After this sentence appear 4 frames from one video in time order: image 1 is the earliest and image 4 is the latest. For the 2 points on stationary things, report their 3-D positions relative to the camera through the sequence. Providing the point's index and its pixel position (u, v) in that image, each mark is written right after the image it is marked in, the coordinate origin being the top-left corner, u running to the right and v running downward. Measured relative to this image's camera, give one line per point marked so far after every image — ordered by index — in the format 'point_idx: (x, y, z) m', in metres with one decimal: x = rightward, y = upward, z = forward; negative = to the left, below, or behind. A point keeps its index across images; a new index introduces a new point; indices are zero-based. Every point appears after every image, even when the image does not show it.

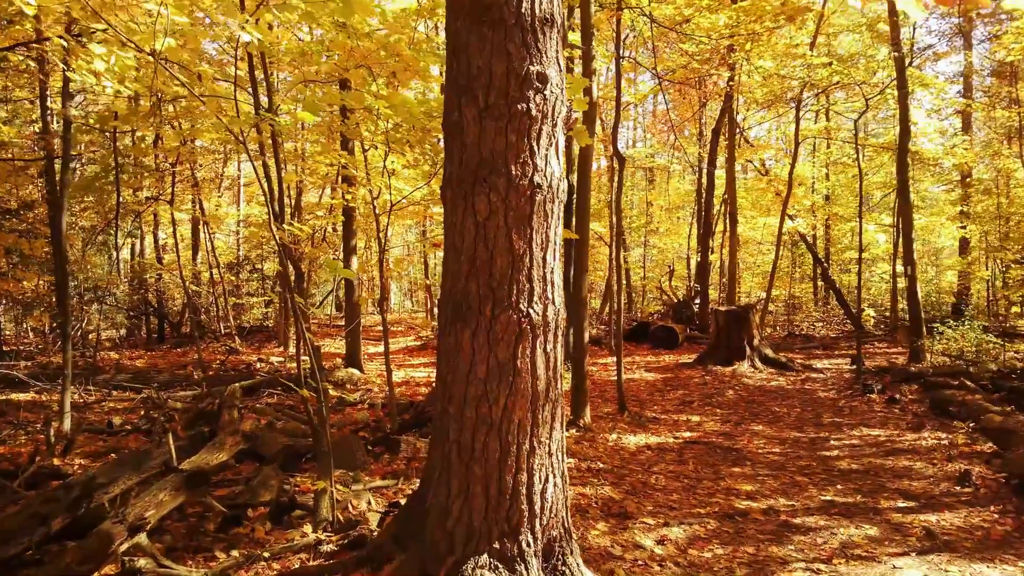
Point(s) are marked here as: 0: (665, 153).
0: (+3.4, +3.0, +18.7) m
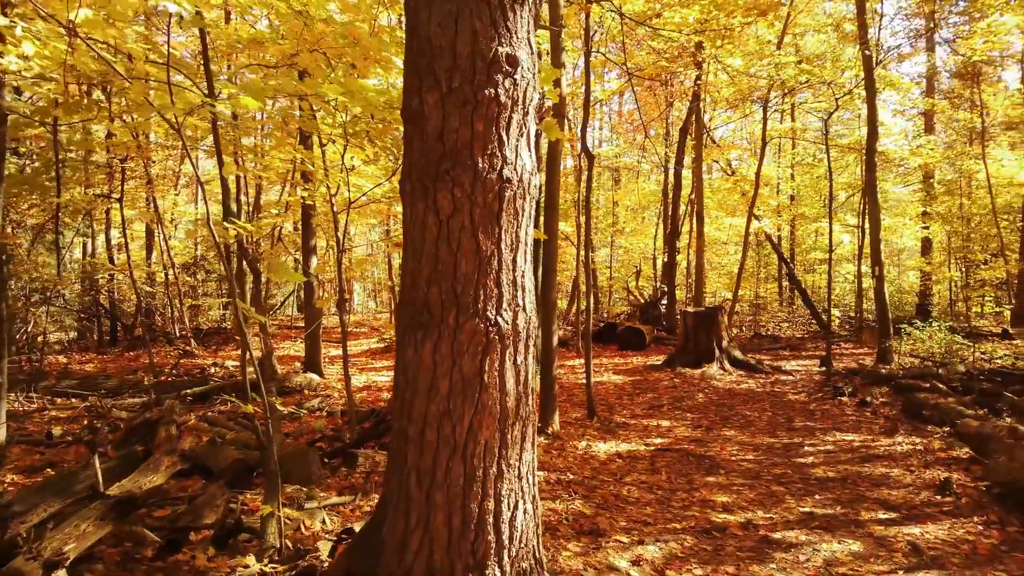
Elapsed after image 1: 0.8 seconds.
0: (+2.6, +2.9, +18.5) m
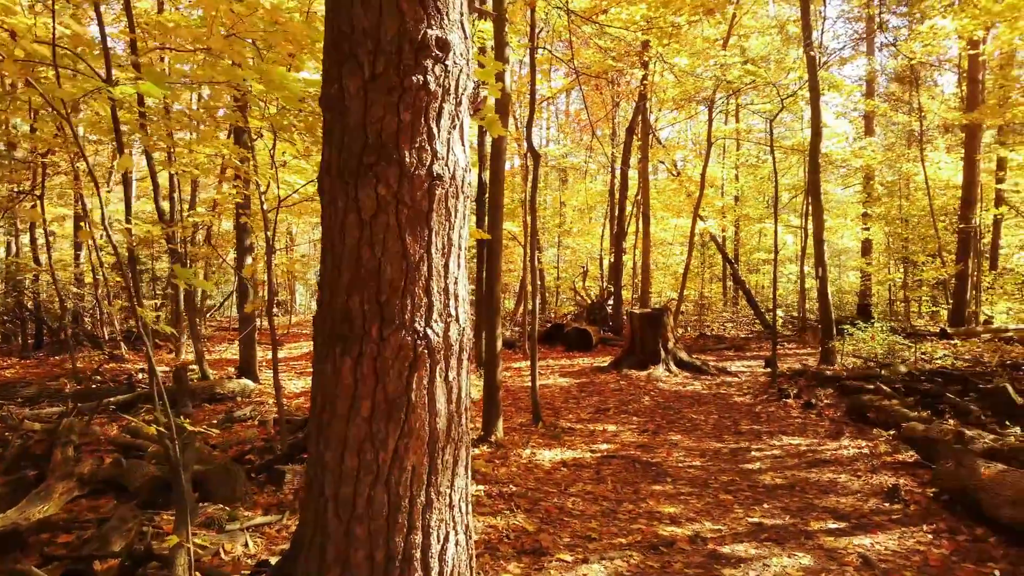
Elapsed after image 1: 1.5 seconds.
0: (+1.4, +2.9, +18.4) m
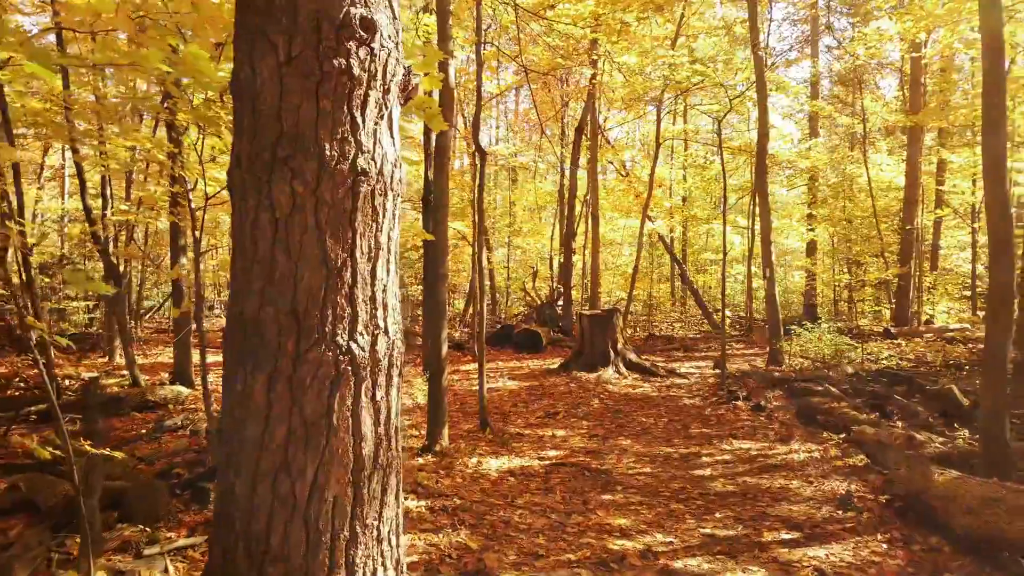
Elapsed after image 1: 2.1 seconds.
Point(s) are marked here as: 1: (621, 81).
0: (+0.3, +2.9, +18.3) m
1: (+1.8, +3.3, +13.6) m
